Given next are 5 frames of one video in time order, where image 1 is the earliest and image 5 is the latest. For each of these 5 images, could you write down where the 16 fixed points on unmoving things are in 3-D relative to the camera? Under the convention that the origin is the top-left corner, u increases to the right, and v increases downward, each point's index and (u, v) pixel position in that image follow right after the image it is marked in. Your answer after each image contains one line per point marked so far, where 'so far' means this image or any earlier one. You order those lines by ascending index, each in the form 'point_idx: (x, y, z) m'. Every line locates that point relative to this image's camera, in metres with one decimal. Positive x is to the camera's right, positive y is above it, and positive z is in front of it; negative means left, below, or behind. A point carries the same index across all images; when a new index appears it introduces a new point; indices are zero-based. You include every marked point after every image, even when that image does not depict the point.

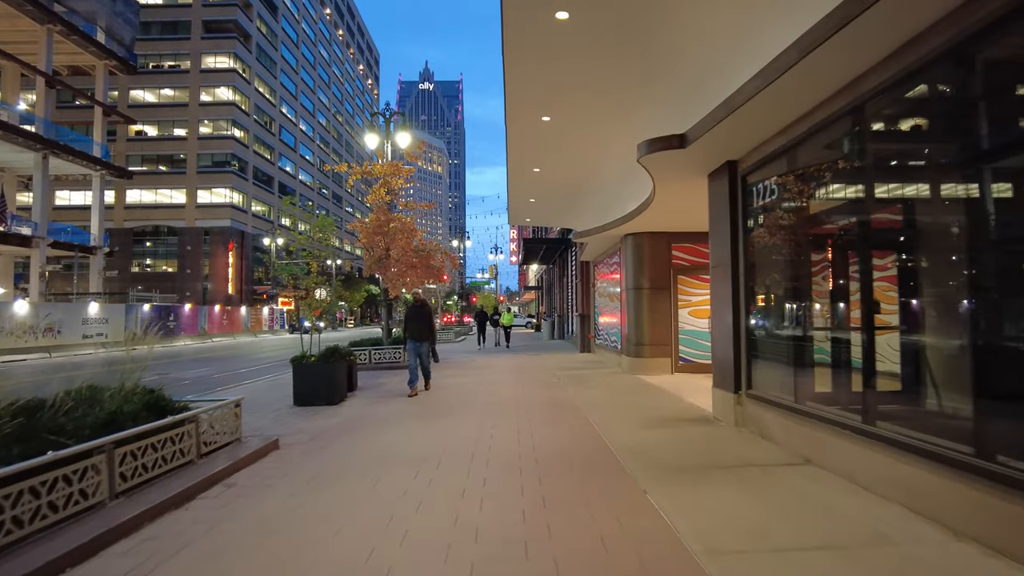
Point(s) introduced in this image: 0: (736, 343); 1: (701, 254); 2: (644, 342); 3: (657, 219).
0: (+2.5, -0.6, +7.3) m
1: (+3.8, +0.7, +13.2) m
2: (+2.7, -1.1, +13.1) m
3: (+2.7, +1.3, +11.9) m
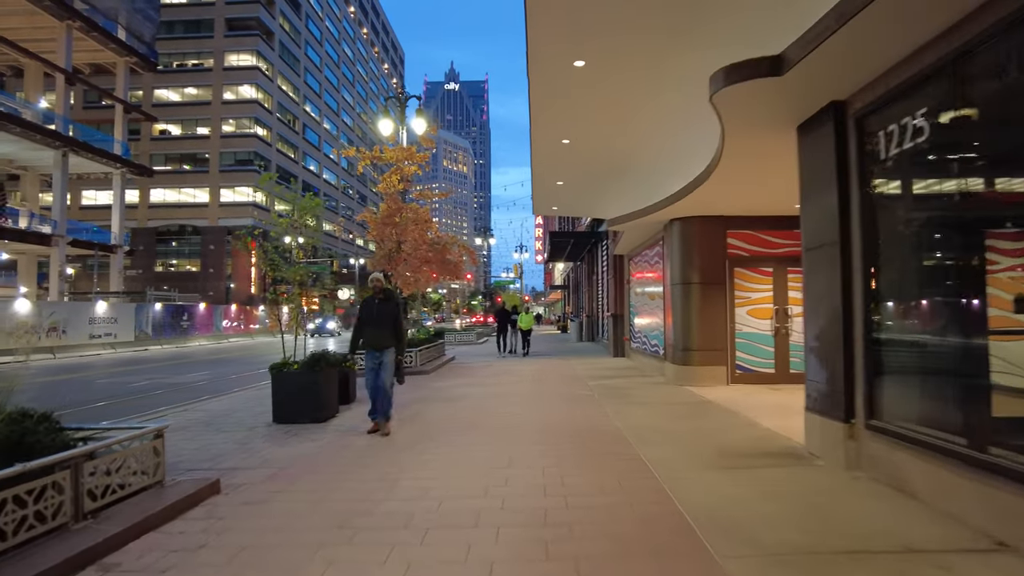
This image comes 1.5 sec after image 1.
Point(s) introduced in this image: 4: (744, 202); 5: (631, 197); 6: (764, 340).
0: (+2.7, -0.5, +5.3) m
1: (+4.3, +0.8, +11.1) m
2: (+3.1, -1.0, +11.1) m
3: (+3.1, +1.4, +9.9) m
4: (+3.6, +1.4, +10.2) m
5: (+3.2, +2.6, +17.6) m
6: (+4.3, -0.9, +11.0) m
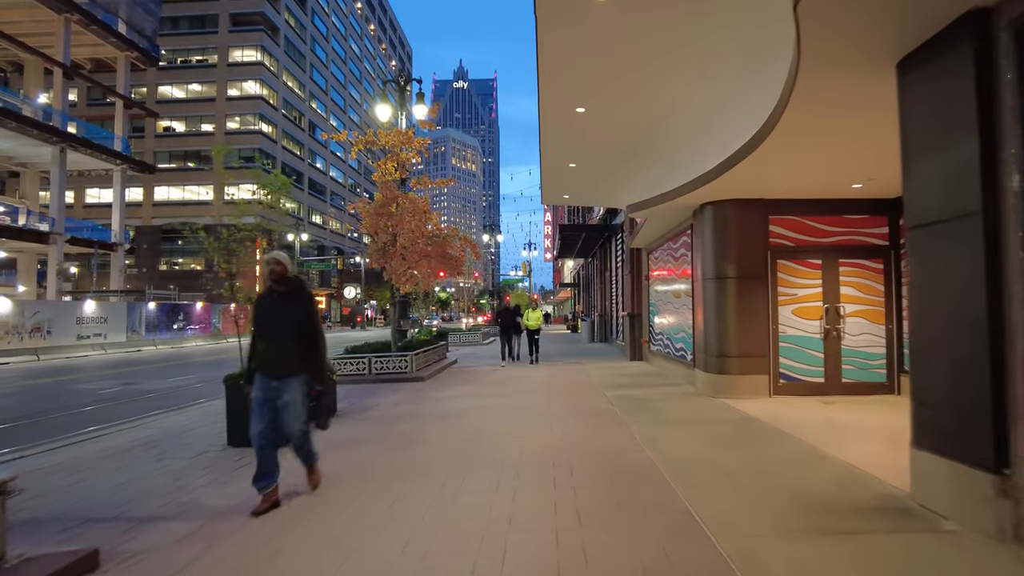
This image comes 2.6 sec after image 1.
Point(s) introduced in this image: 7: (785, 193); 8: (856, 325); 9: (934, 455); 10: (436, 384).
0: (+2.7, -0.5, +3.7) m
1: (+4.3, +0.9, +9.5) m
2: (+3.2, -1.0, +9.5) m
3: (+3.1, +1.5, +8.3) m
4: (+3.7, +1.4, +8.6) m
5: (+3.3, +2.7, +16.0) m
6: (+4.3, -0.8, +9.4) m
7: (+3.9, +1.3, +9.3) m
8: (+4.9, -0.5, +9.4) m
9: (+2.7, -1.1, +4.2) m
10: (-1.4, -1.8, +12.4) m
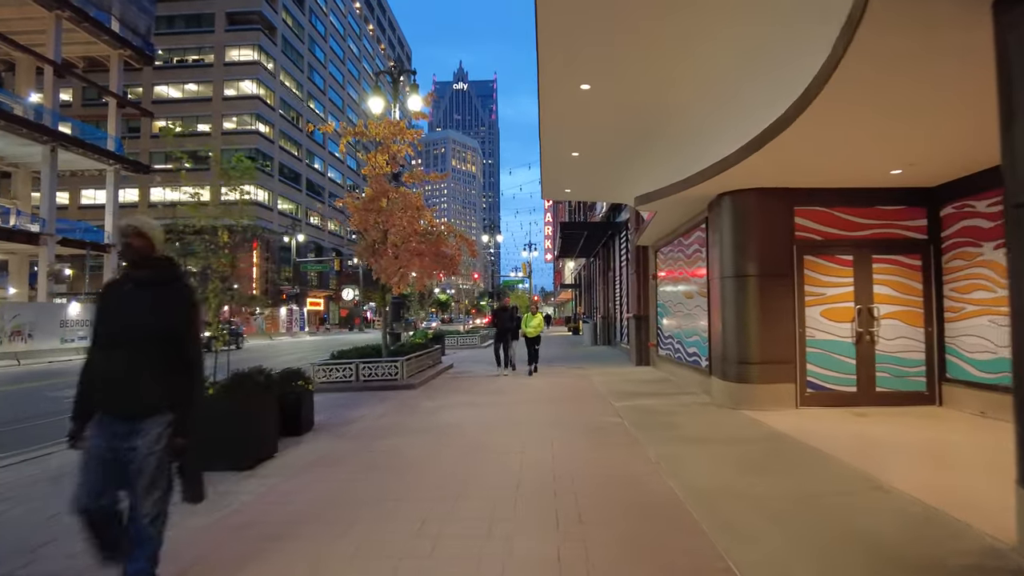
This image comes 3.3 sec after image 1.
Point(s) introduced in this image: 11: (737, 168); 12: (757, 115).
0: (+2.7, -0.4, +2.8) m
1: (+4.3, +0.9, +8.6) m
2: (+3.1, -0.9, +8.6) m
3: (+3.1, +1.5, +7.4) m
4: (+3.7, +1.5, +7.7) m
5: (+3.3, +2.7, +15.1) m
6: (+4.3, -0.8, +8.5) m
7: (+3.8, +1.4, +8.3) m
8: (+4.9, -0.5, +8.4) m
9: (+2.6, -1.0, +3.3) m
10: (-1.5, -1.8, +11.4) m
11: (+2.7, +1.5, +7.9) m
12: (+4.0, +2.8, +10.5) m
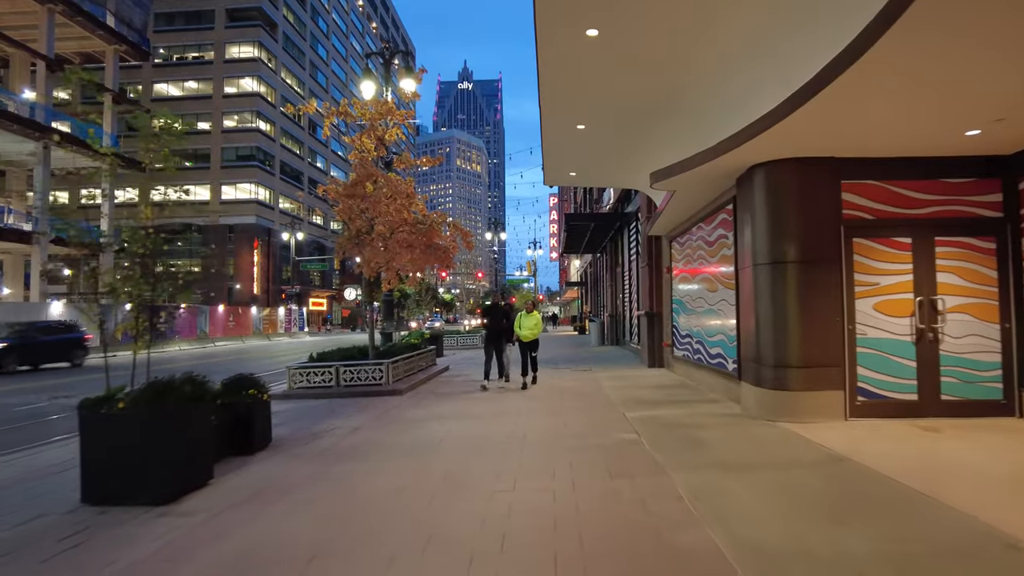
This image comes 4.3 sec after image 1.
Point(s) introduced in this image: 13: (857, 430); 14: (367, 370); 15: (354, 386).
0: (+2.6, -0.3, +1.4) m
1: (+4.2, +1.0, +7.2) m
2: (+3.1, -0.8, +7.2) m
3: (+3.0, +1.6, +6.0) m
4: (+3.6, +1.6, +6.3) m
5: (+3.3, +2.8, +13.7) m
6: (+4.2, -0.7, +7.1) m
7: (+3.7, +1.5, +7.0) m
8: (+4.8, -0.4, +7.1) m
9: (+2.5, -0.9, +1.9) m
10: (-1.5, -1.7, +10.1) m
11: (+2.6, +1.6, +6.5) m
12: (+3.9, +2.9, +9.1) m
13: (+3.6, -1.5, +6.7) m
14: (-2.5, -1.4, +11.3) m
15: (-2.7, -1.7, +11.2) m
